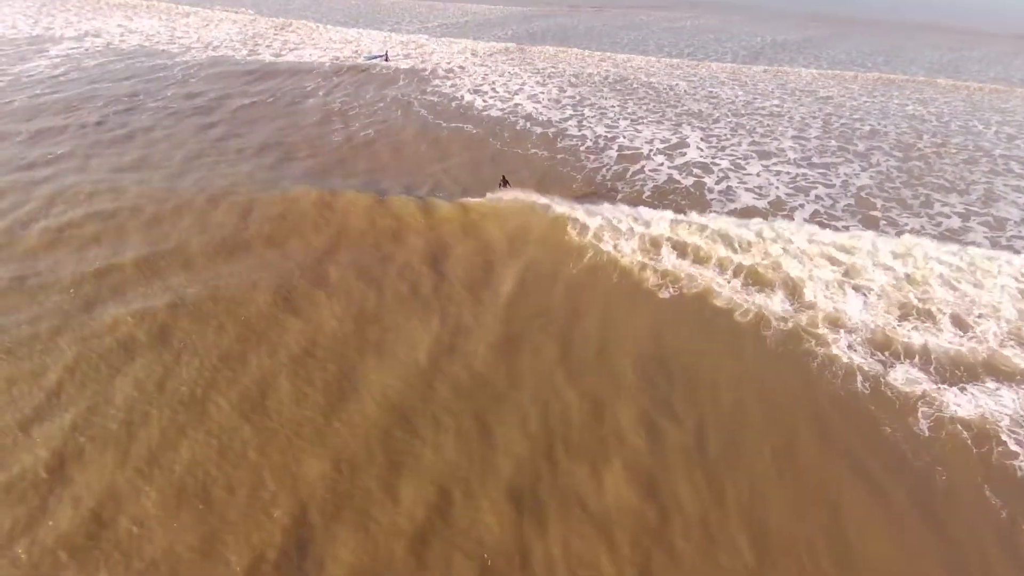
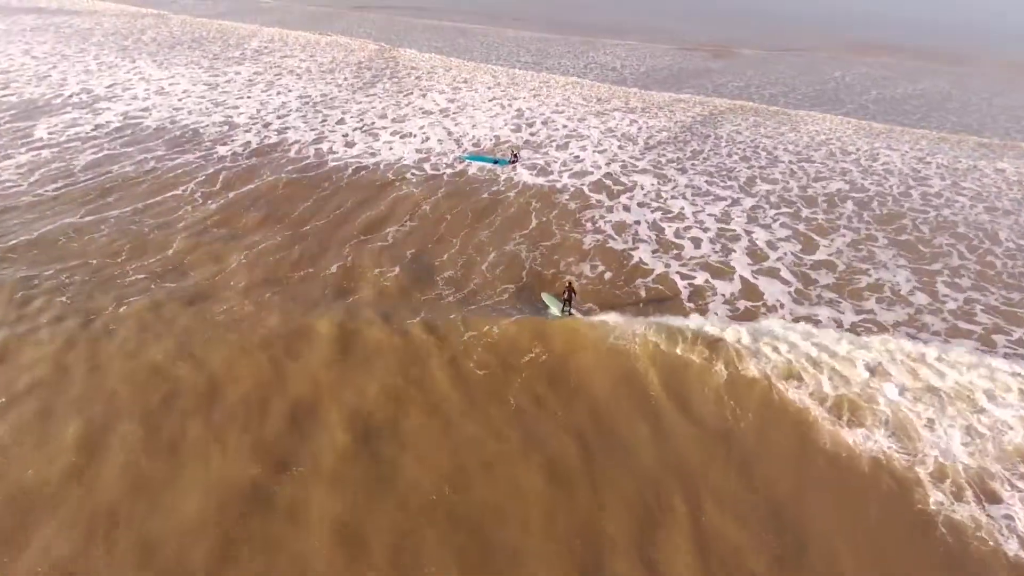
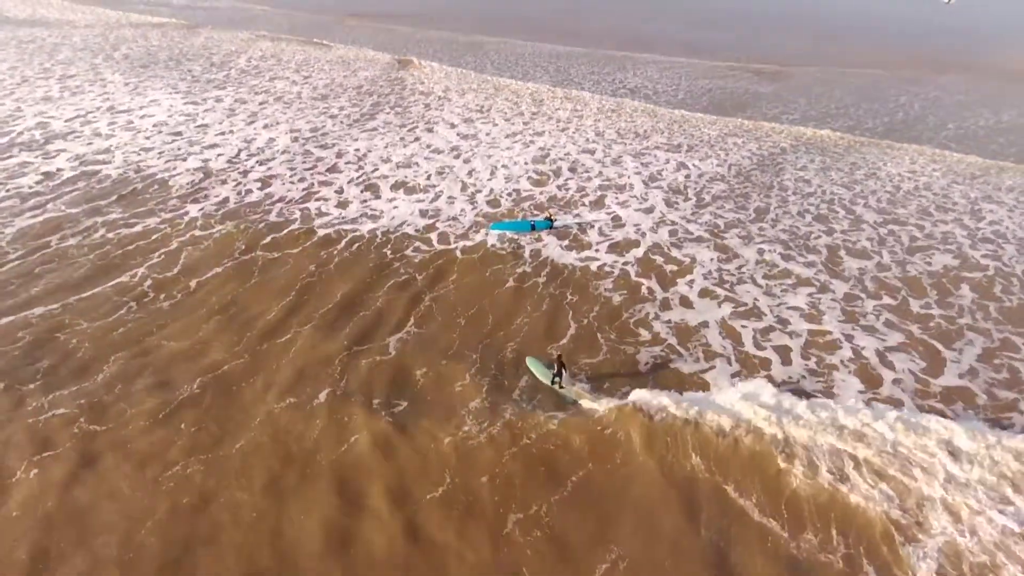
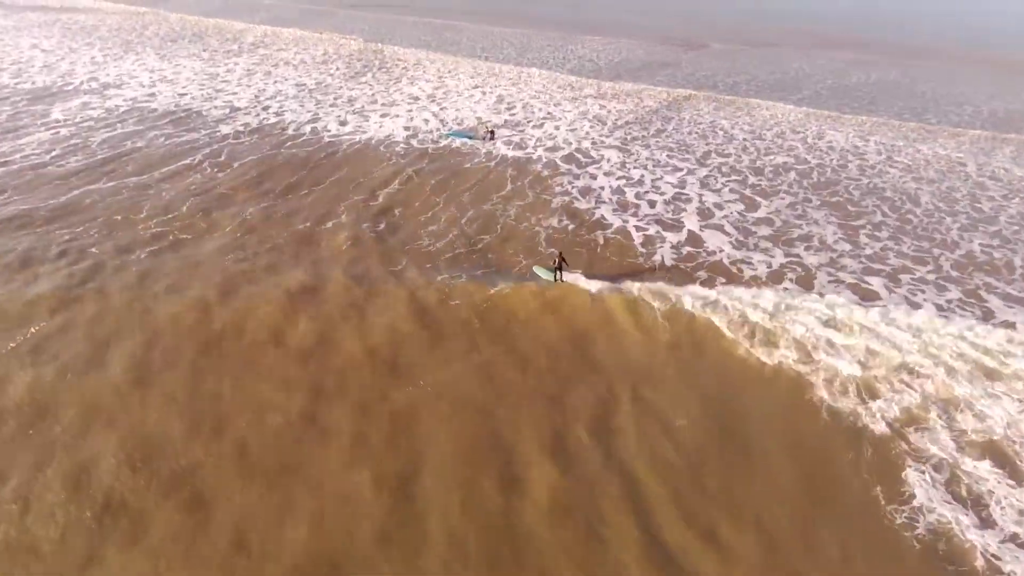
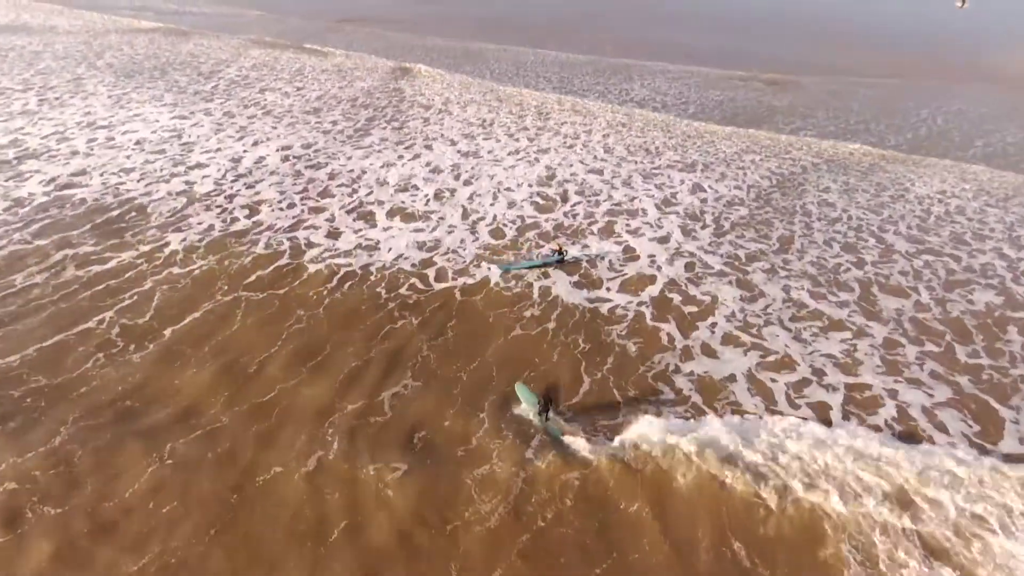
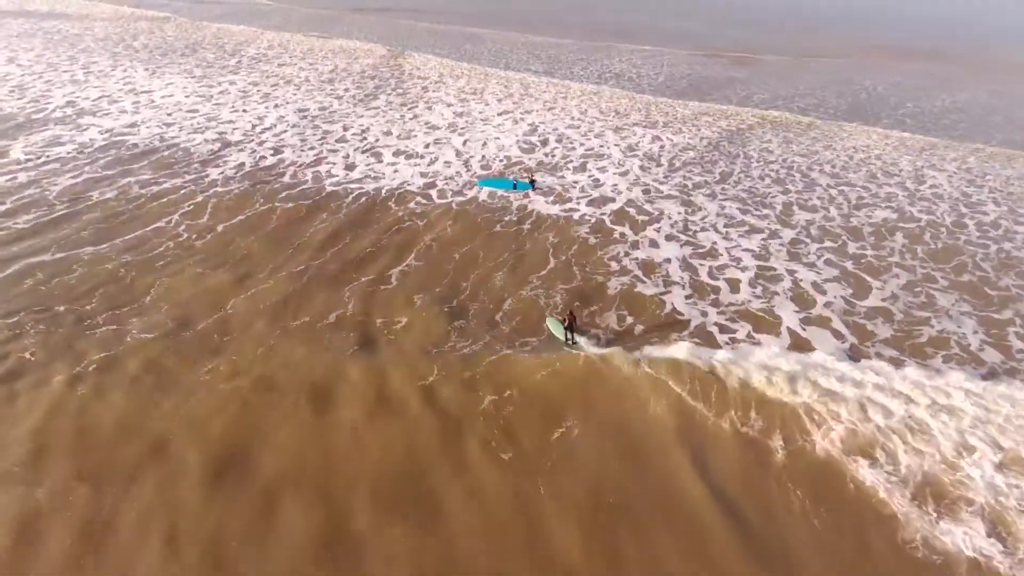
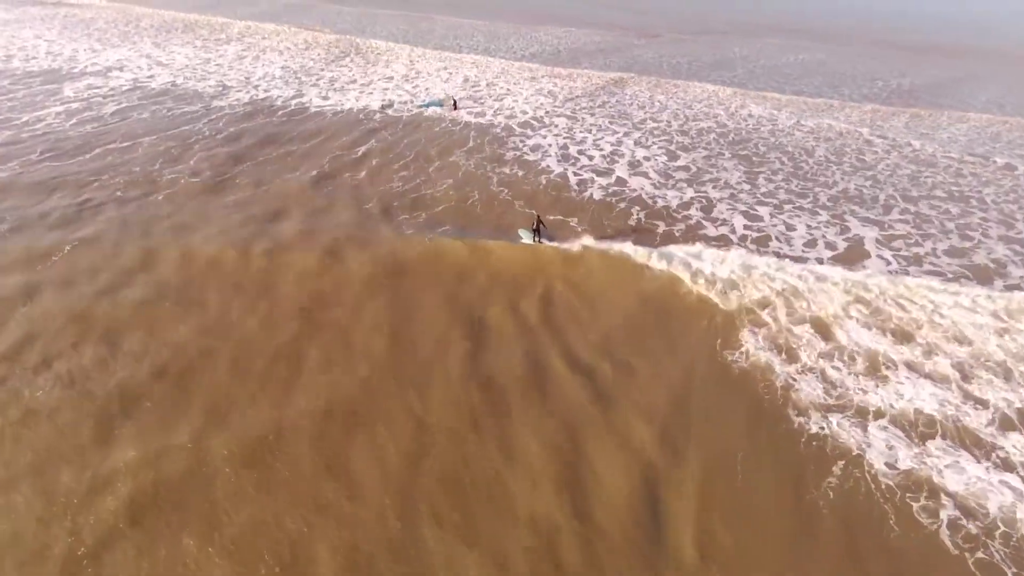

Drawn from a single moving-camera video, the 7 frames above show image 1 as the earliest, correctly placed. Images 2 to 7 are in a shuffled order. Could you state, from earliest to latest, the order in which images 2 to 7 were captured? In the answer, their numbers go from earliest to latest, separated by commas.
7, 4, 2, 6, 3, 5
